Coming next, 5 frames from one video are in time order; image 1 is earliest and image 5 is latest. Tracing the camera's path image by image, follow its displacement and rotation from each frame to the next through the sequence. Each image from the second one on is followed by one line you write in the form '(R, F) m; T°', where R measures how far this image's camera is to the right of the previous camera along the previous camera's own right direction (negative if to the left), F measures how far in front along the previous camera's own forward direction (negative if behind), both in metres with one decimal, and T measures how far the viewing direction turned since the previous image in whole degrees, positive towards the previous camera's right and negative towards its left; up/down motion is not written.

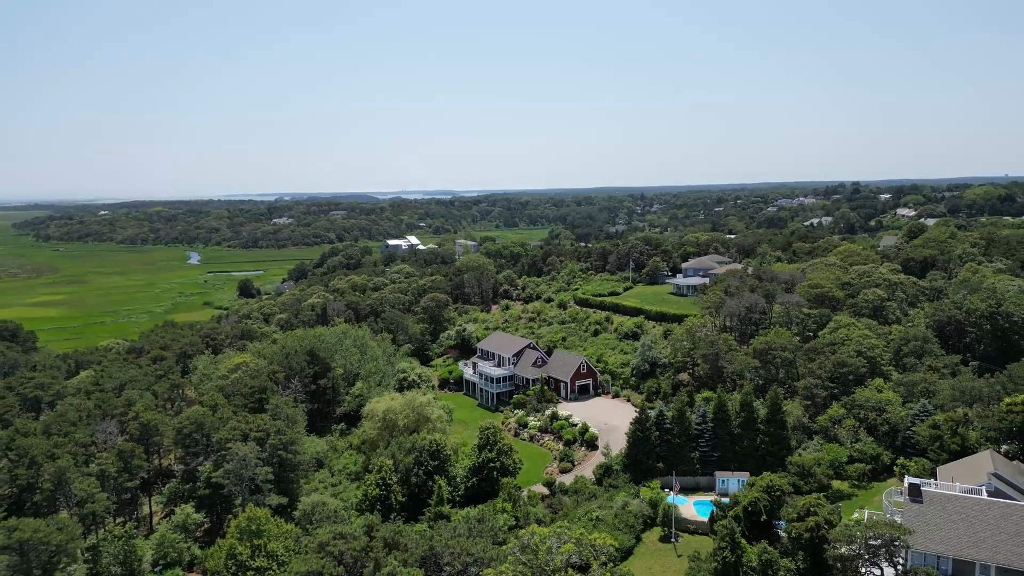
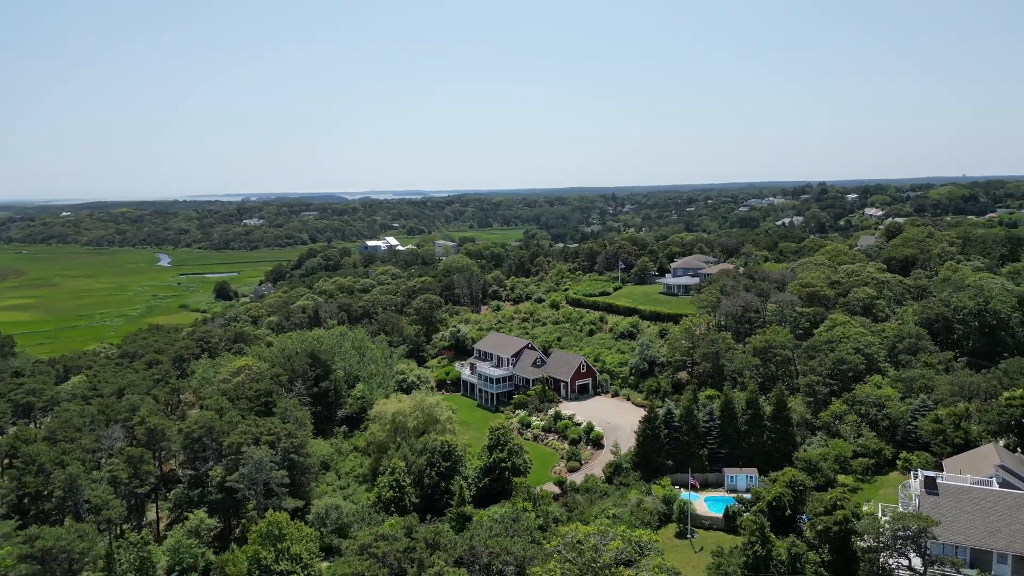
(-1.4, -0.2) m; +2°
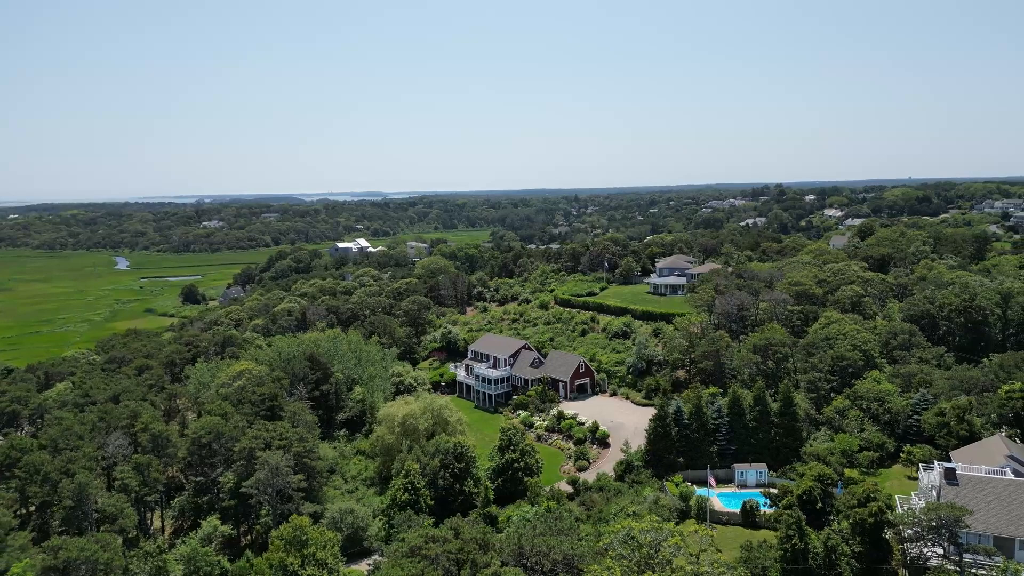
(-1.8, 0.0) m; +2°
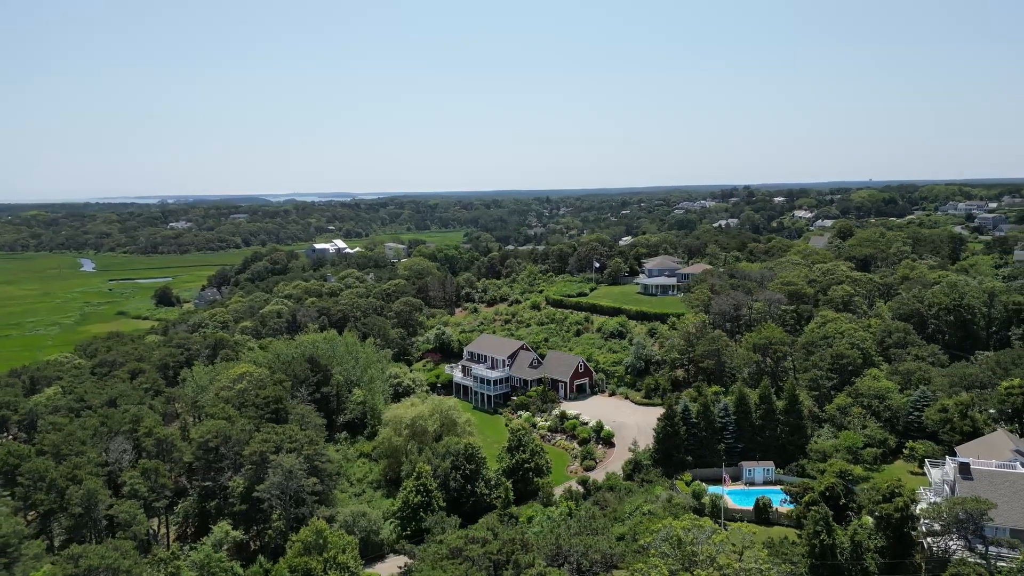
(-1.4, 0.0) m; +2°
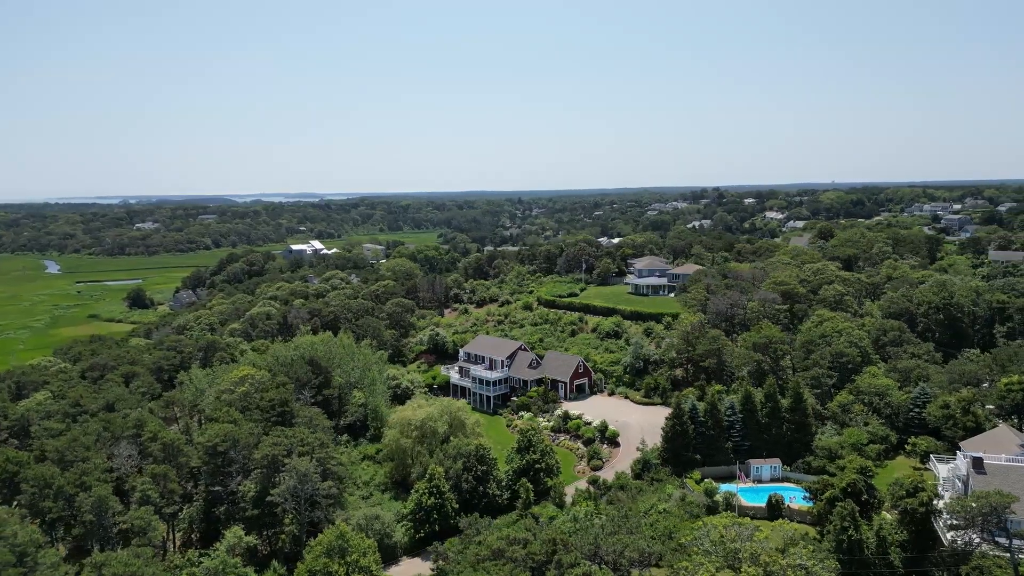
(-1.4, 0.0) m; +2°
